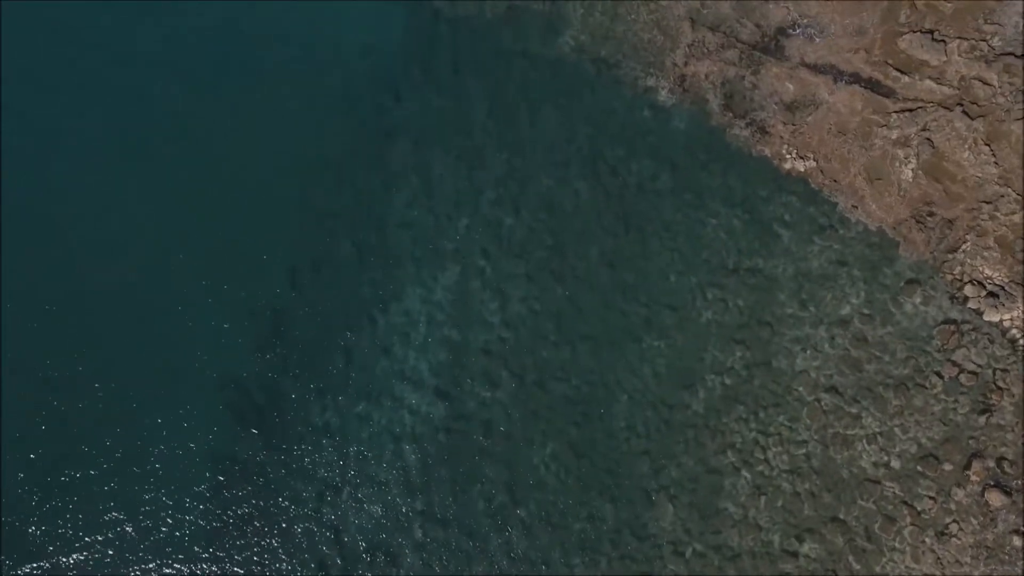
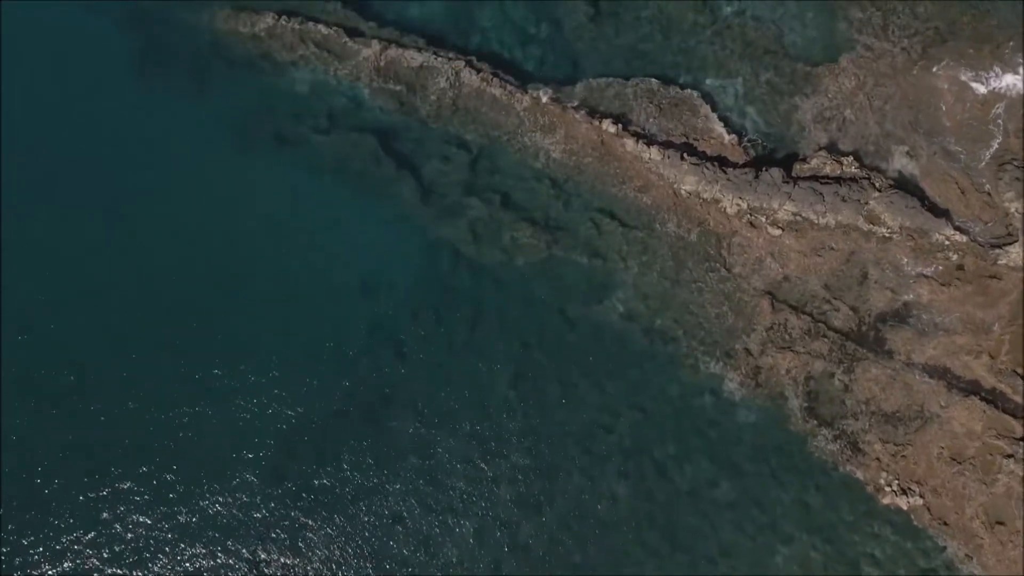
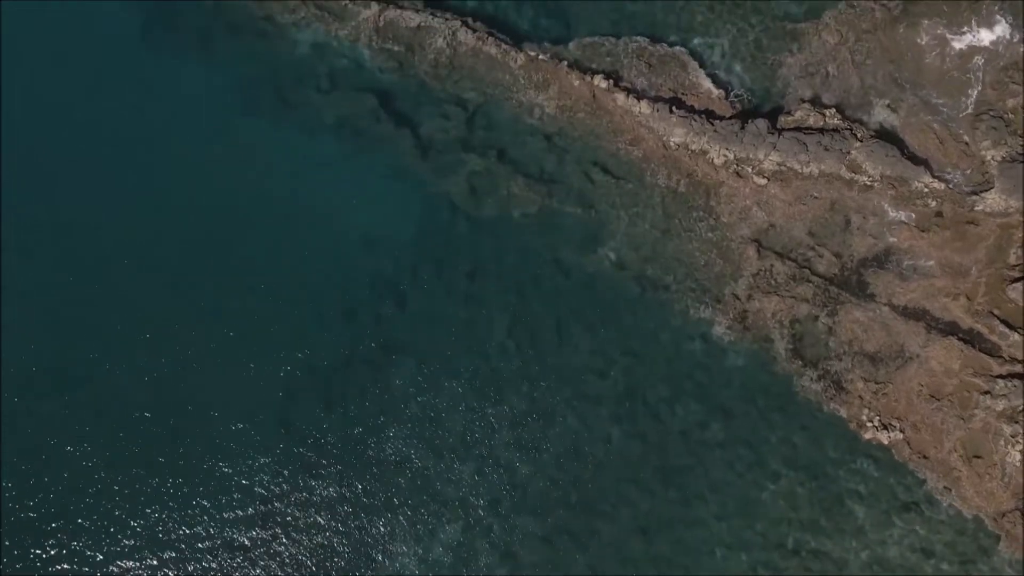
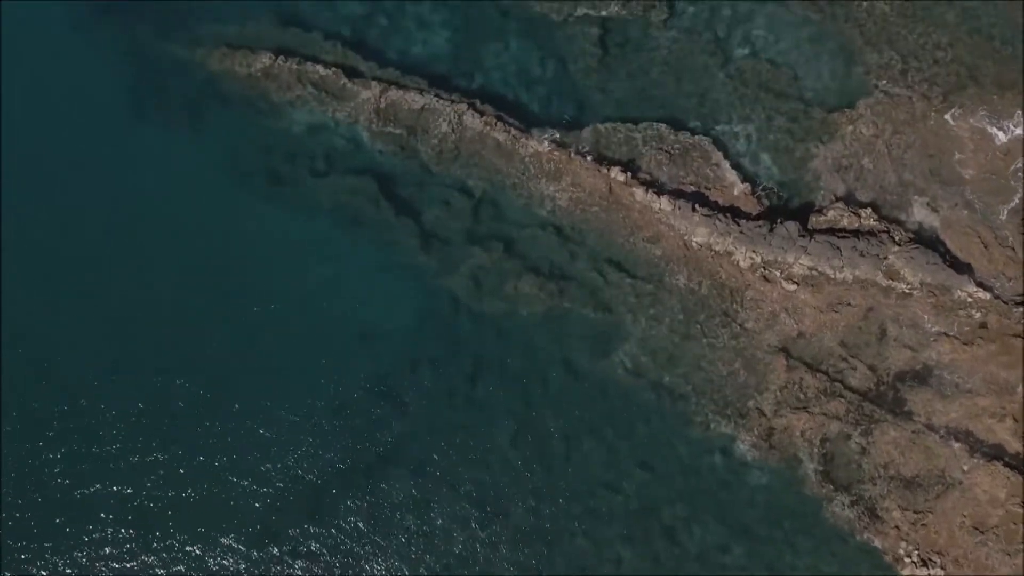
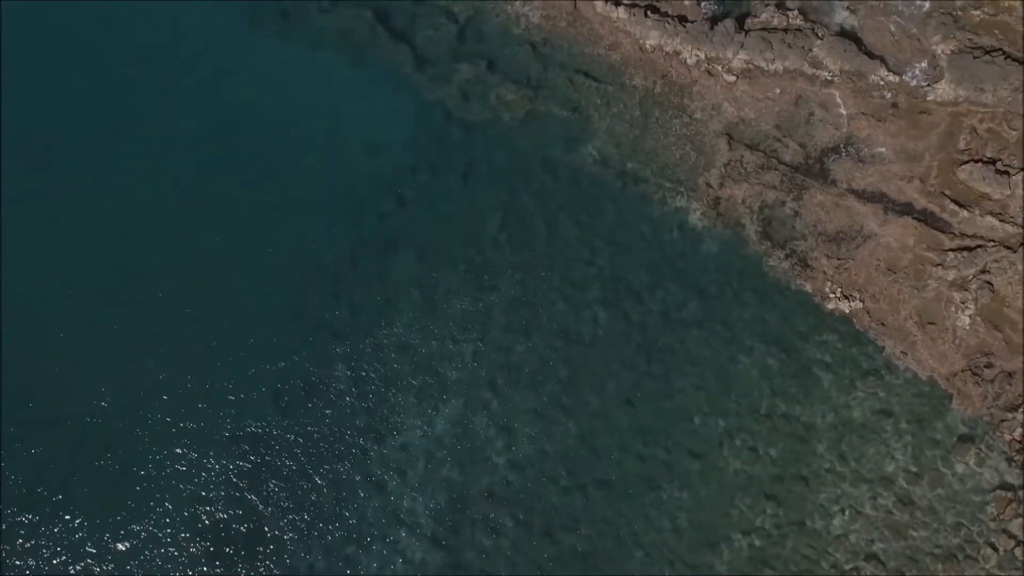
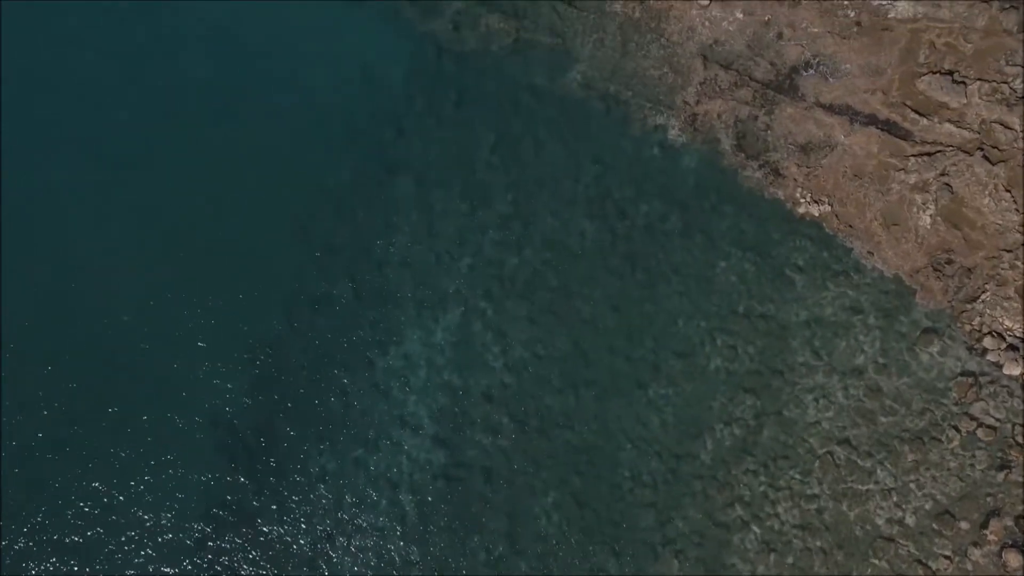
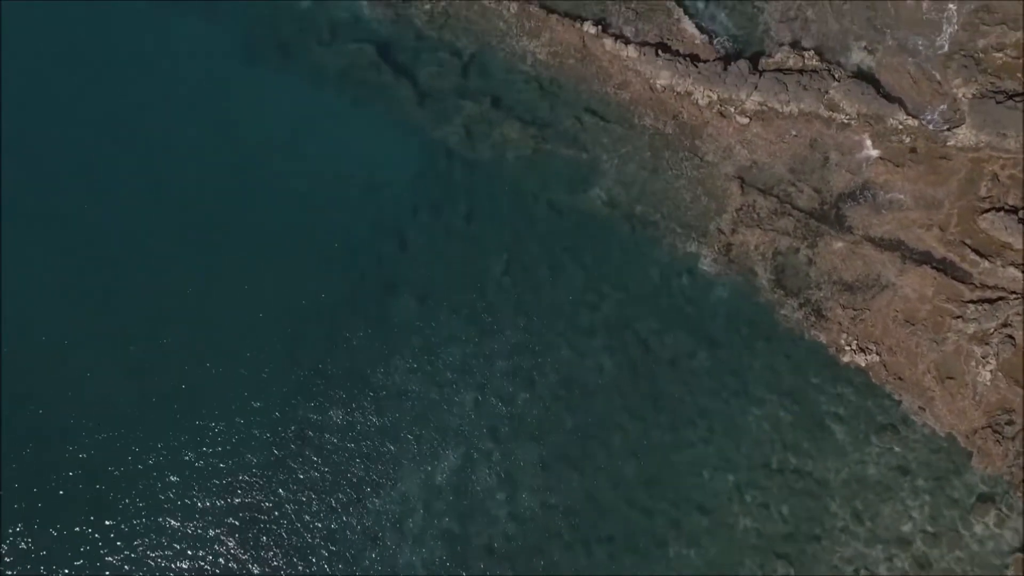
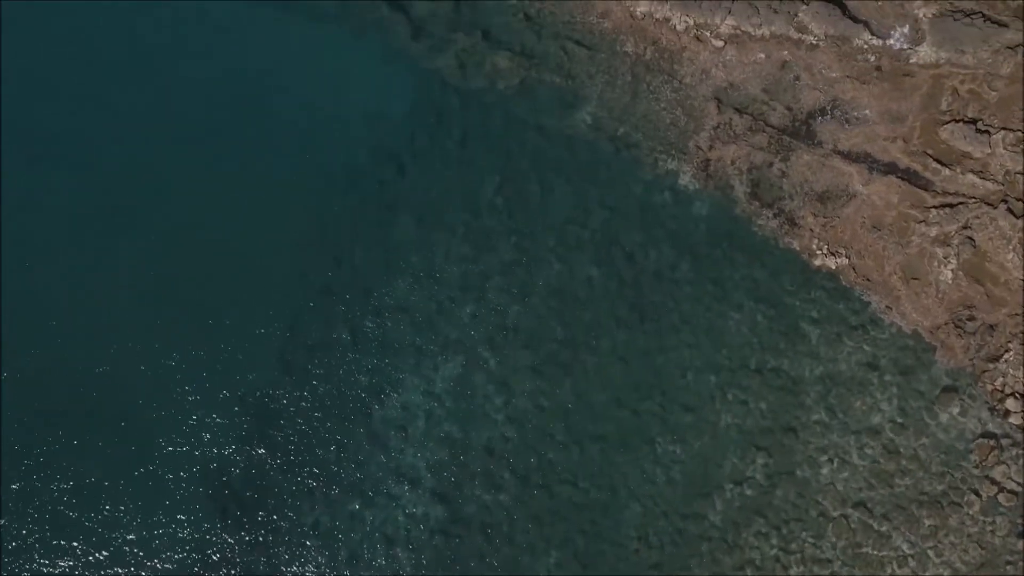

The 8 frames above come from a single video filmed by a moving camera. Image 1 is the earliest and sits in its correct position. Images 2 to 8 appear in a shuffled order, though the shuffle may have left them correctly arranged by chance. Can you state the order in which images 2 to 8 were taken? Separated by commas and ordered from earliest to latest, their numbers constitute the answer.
6, 8, 5, 7, 3, 2, 4
